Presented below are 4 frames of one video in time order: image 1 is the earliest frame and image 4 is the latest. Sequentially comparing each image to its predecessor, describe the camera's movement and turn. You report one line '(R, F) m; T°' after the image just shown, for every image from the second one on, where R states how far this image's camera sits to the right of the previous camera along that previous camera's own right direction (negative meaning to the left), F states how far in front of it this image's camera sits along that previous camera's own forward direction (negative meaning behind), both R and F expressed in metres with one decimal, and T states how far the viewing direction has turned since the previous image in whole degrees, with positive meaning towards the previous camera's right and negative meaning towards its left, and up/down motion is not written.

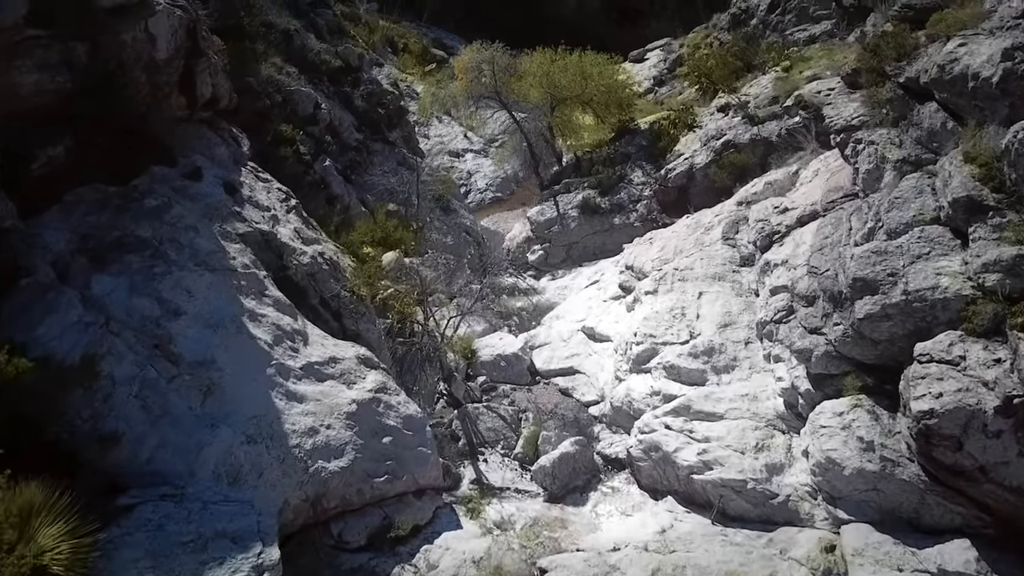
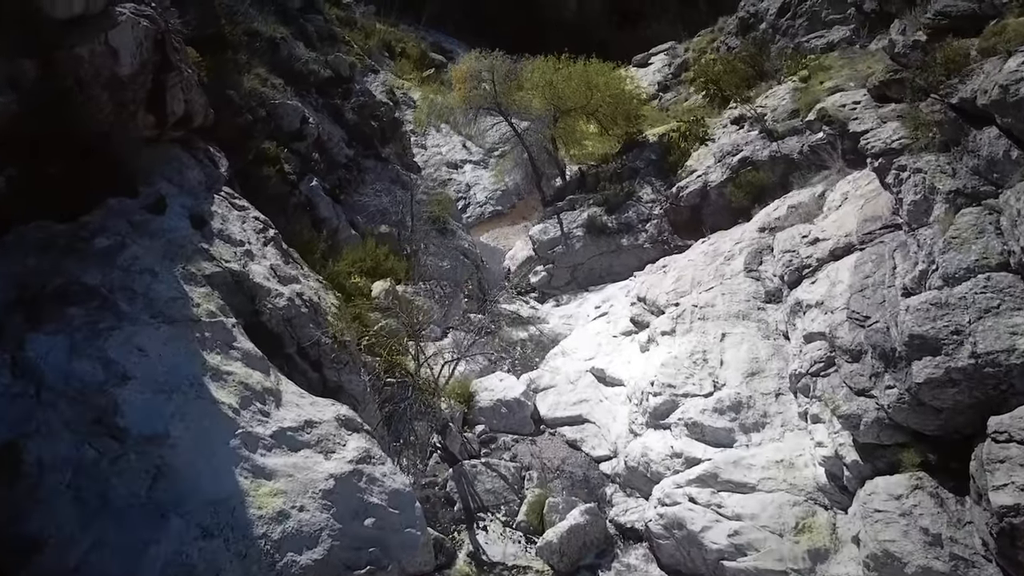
(0.0, +1.1) m; 0°
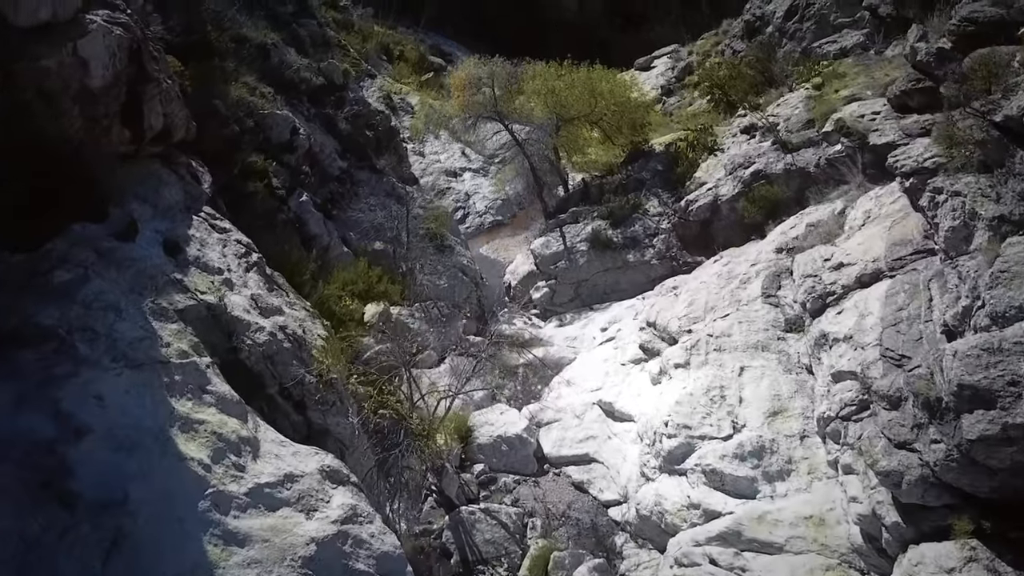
(0.0, +0.7) m; 0°
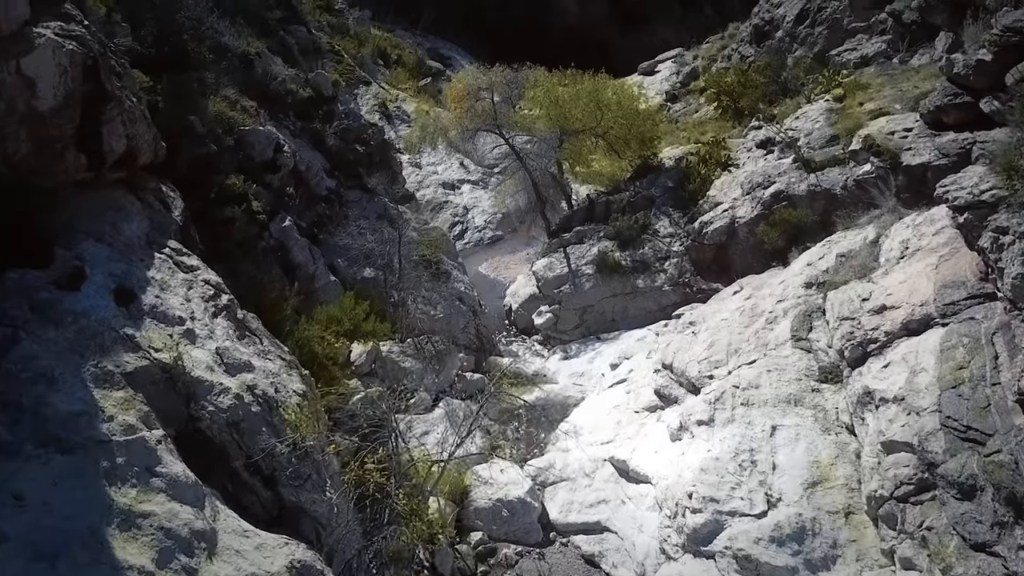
(0.0, +1.0) m; 0°
